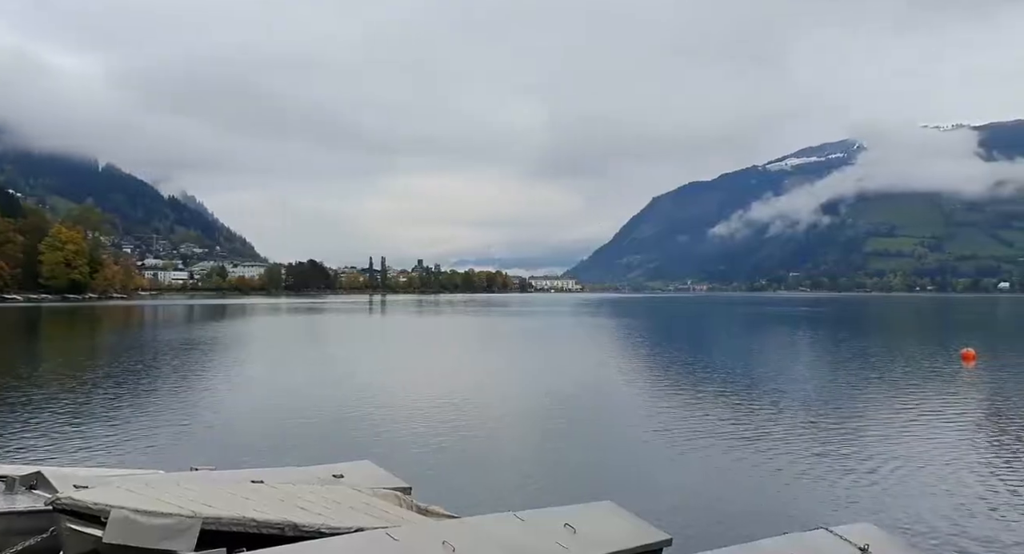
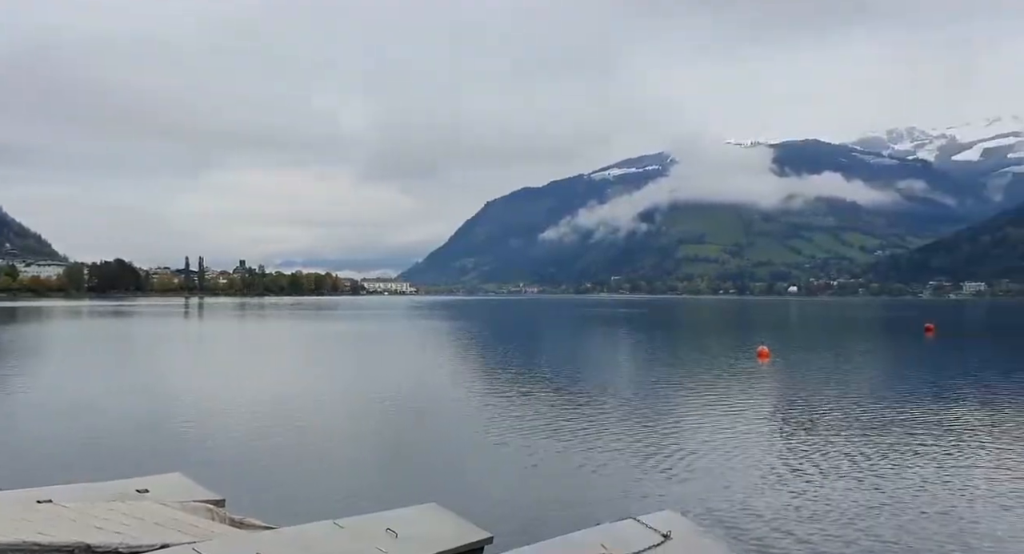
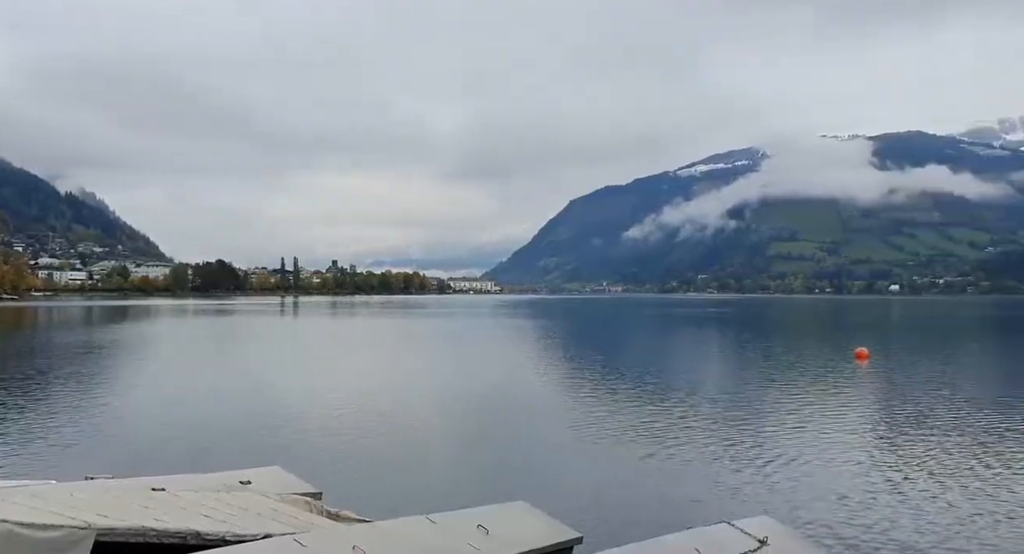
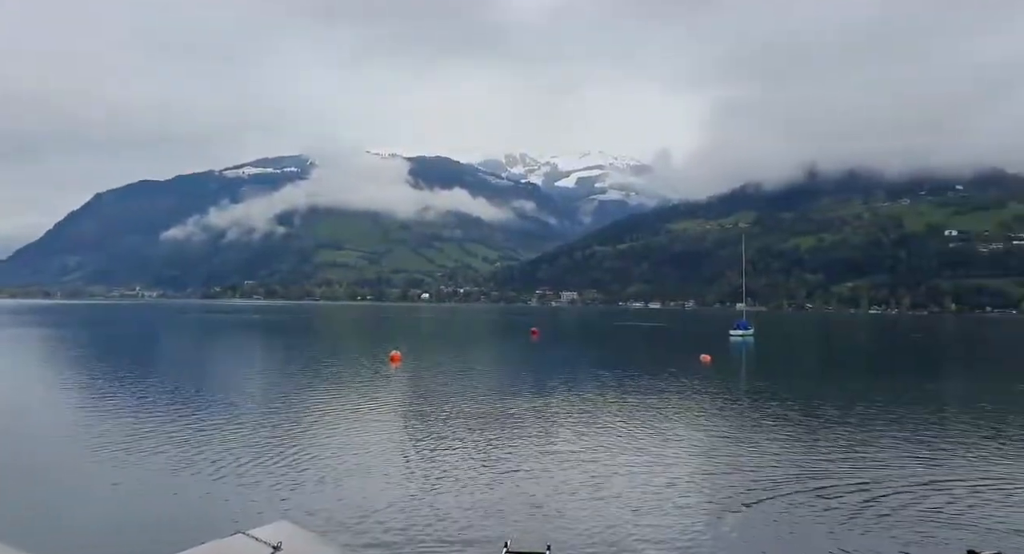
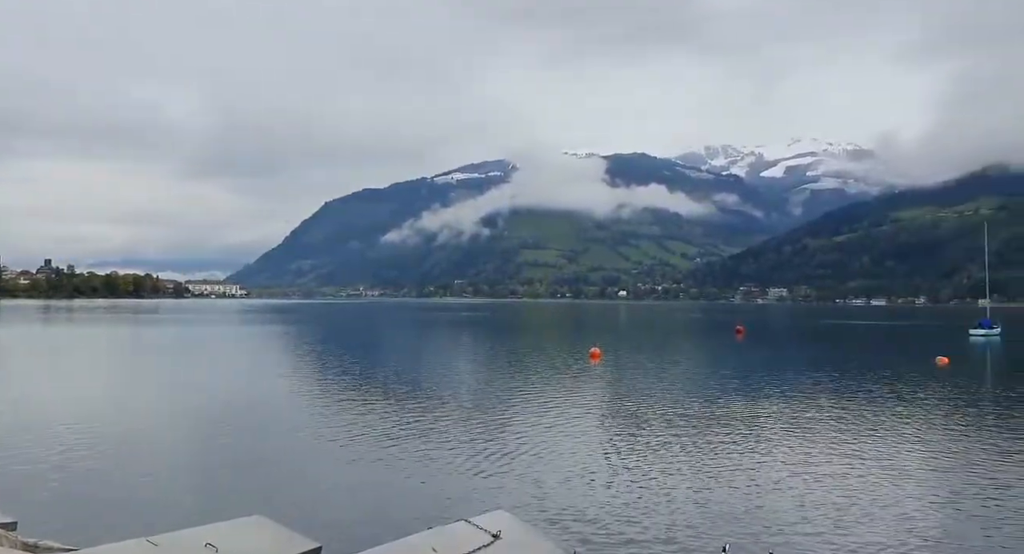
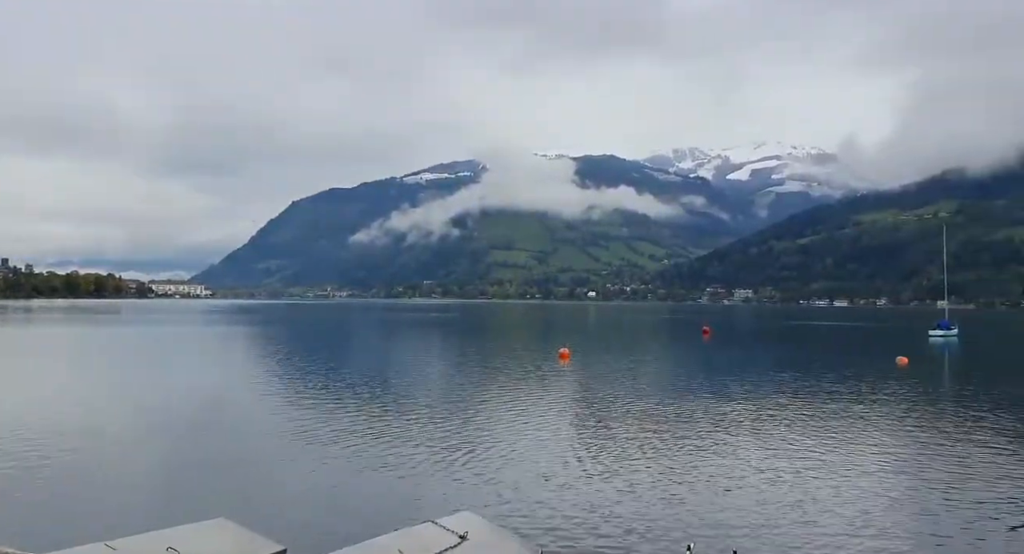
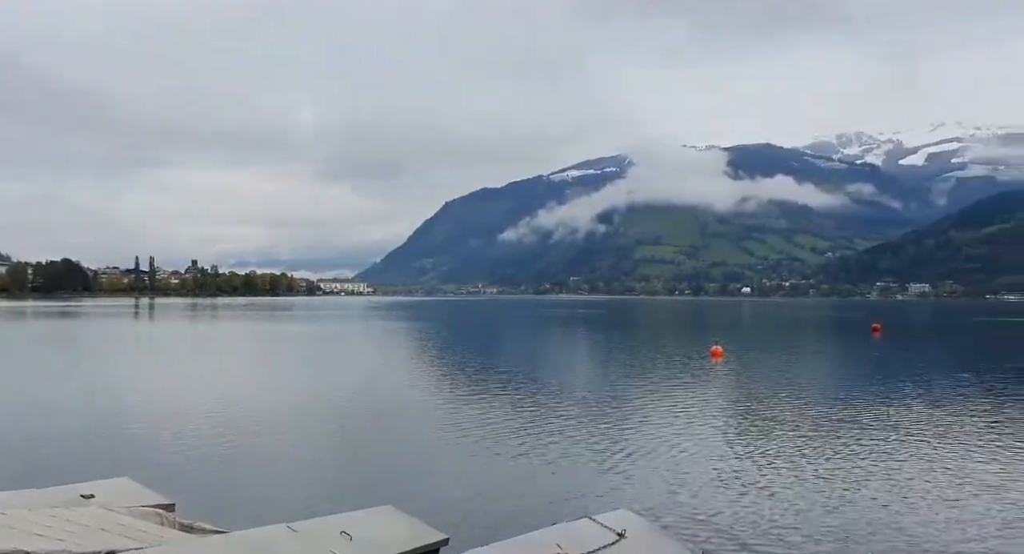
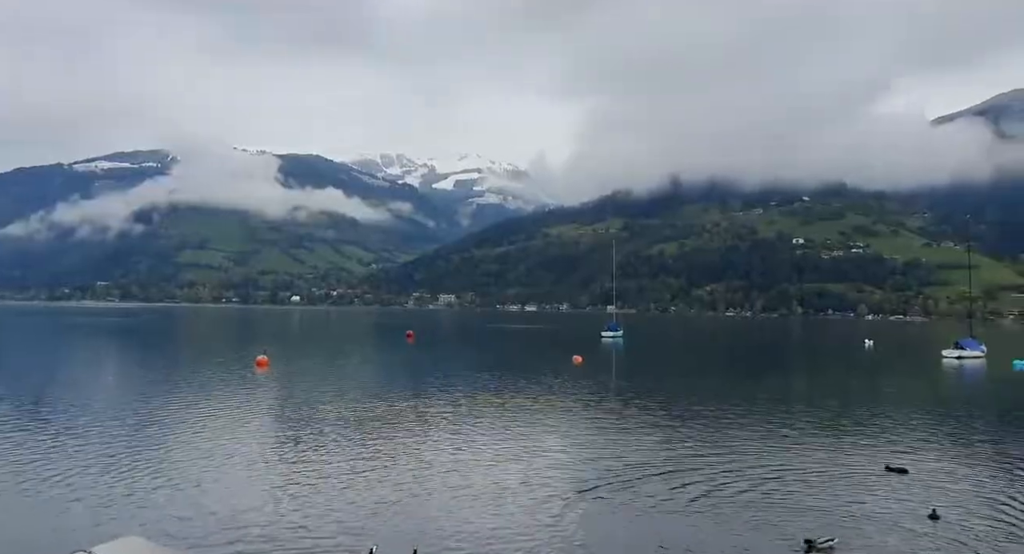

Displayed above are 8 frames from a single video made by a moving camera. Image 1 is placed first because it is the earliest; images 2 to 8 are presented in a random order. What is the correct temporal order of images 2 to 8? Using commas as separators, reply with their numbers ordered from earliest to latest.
3, 2, 7, 5, 6, 4, 8
